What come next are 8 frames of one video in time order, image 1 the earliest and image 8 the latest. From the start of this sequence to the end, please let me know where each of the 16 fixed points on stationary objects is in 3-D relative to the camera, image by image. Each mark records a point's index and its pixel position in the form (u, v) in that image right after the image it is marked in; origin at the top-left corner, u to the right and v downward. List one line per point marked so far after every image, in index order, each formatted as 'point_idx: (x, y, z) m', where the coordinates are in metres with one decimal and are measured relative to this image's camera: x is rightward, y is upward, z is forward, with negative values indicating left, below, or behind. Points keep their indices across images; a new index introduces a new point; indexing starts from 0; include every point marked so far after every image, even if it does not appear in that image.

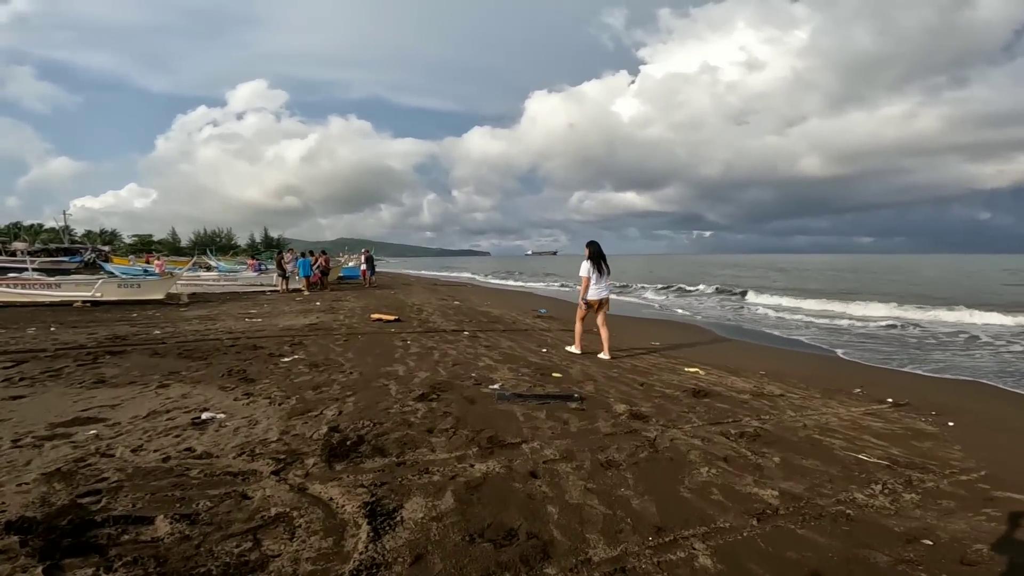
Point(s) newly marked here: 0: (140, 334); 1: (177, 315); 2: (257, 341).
0: (-7.4, -0.9, +11.2) m
1: (-8.5, -0.7, +14.5) m
2: (-4.4, -0.9, +9.6) m
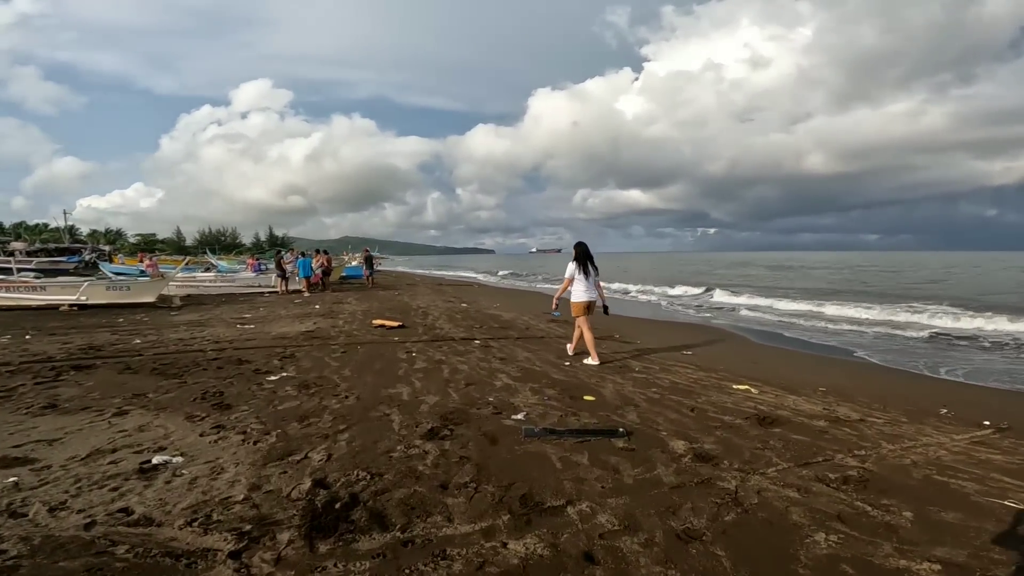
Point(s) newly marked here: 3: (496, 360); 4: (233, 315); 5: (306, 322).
0: (-7.1, -1.0, +10.2) m
1: (-8.2, -0.8, +13.5) m
2: (-4.1, -1.0, +8.6) m
3: (-0.2, -1.0, +8.1) m
4: (-6.7, -0.7, +13.6) m
5: (-4.3, -0.7, +11.9) m
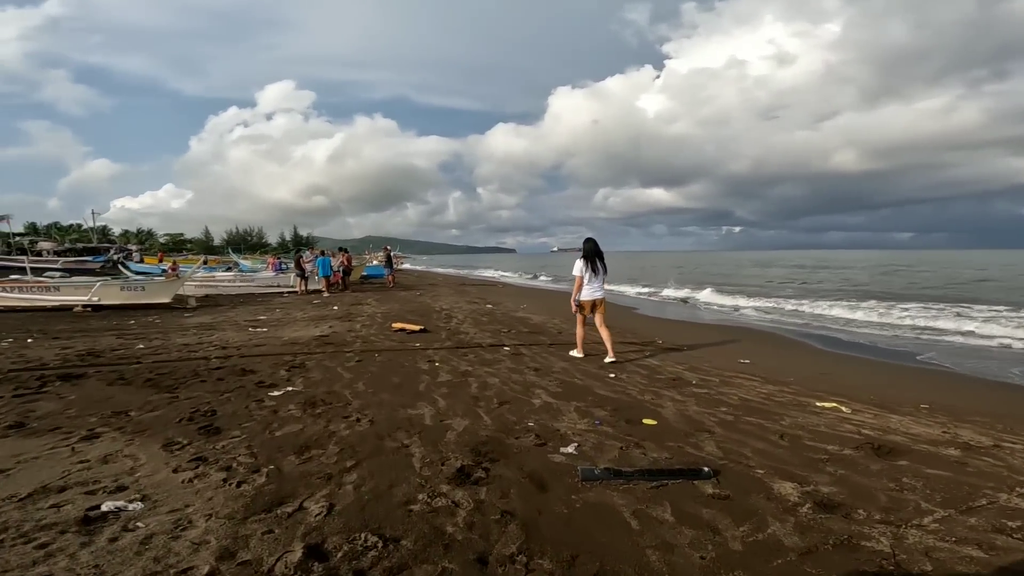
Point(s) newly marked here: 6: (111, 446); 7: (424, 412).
0: (-6.5, -1.0, +9.4) m
1: (-7.5, -0.8, +12.8) m
2: (-3.6, -1.0, +7.7) m
3: (+0.3, -1.1, +7.1) m
4: (-6.0, -0.7, +12.9) m
5: (-3.7, -0.7, +11.1) m
6: (-3.1, -1.2, +4.3) m
7: (-0.8, -1.1, +5.1) m
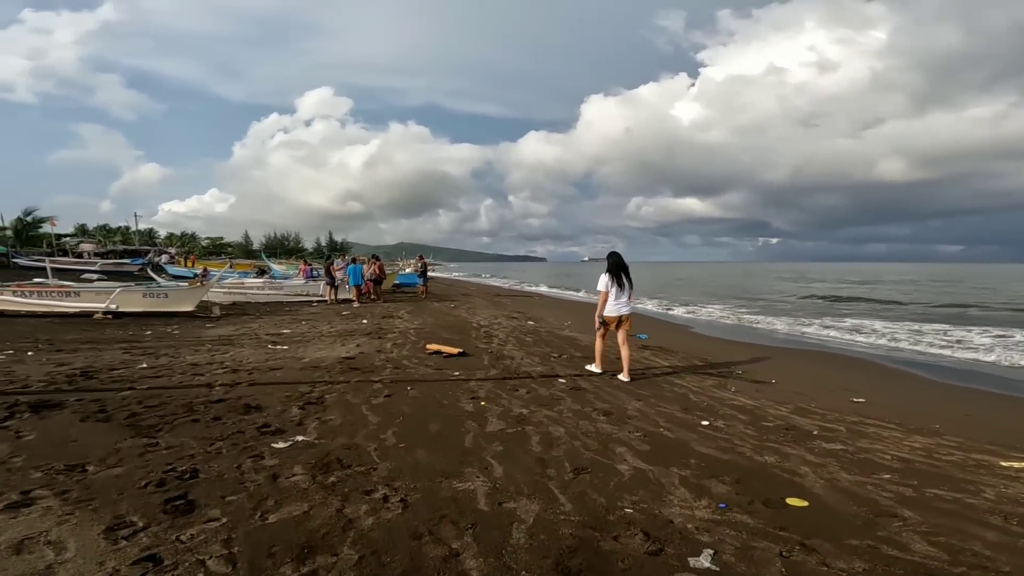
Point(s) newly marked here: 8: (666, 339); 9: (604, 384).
0: (-5.7, -1.1, +8.4) m
1: (-6.6, -1.0, +11.8) m
2: (-2.9, -1.2, +6.5) m
3: (+0.9, -1.3, +5.7) m
4: (-5.1, -0.9, +11.8) m
5: (-2.9, -1.0, +9.9) m
6: (-2.6, -1.4, +3.1) m
7: (-0.2, -1.3, +3.8) m
8: (+3.7, -1.2, +13.6) m
9: (+1.2, -1.2, +7.3) m
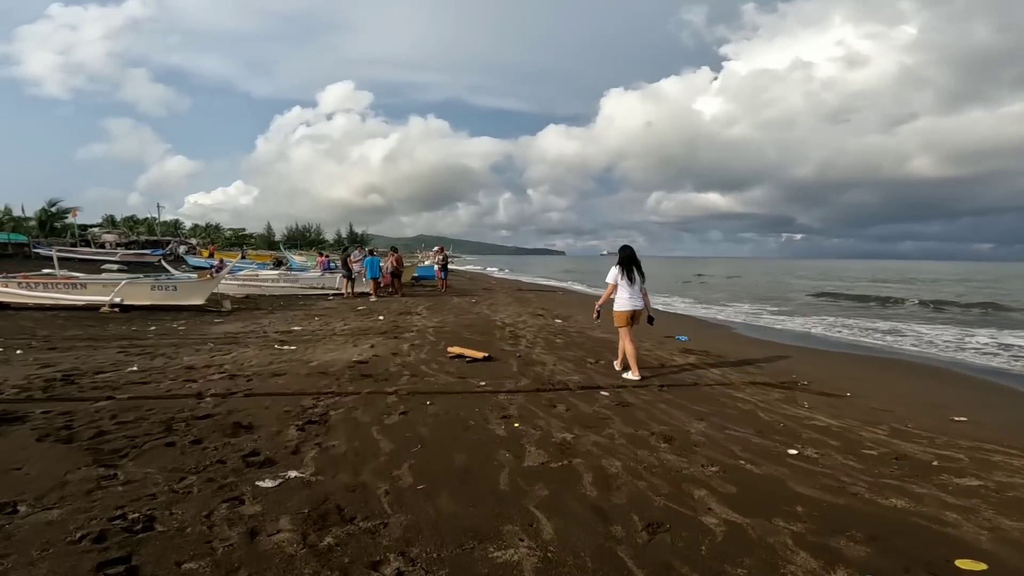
0: (-5.3, -1.0, +7.6) m
1: (-6.0, -0.8, +11.0) m
2: (-2.6, -1.1, +5.6) m
3: (+1.2, -1.3, +4.7) m
4: (-4.5, -0.8, +10.9) m
5: (-2.4, -0.9, +9.0) m
6: (-2.3, -1.3, +2.2) m
7: (0.0, -1.3, +2.8) m
8: (+4.3, -1.1, +12.5) m
9: (+1.6, -1.2, +6.2) m
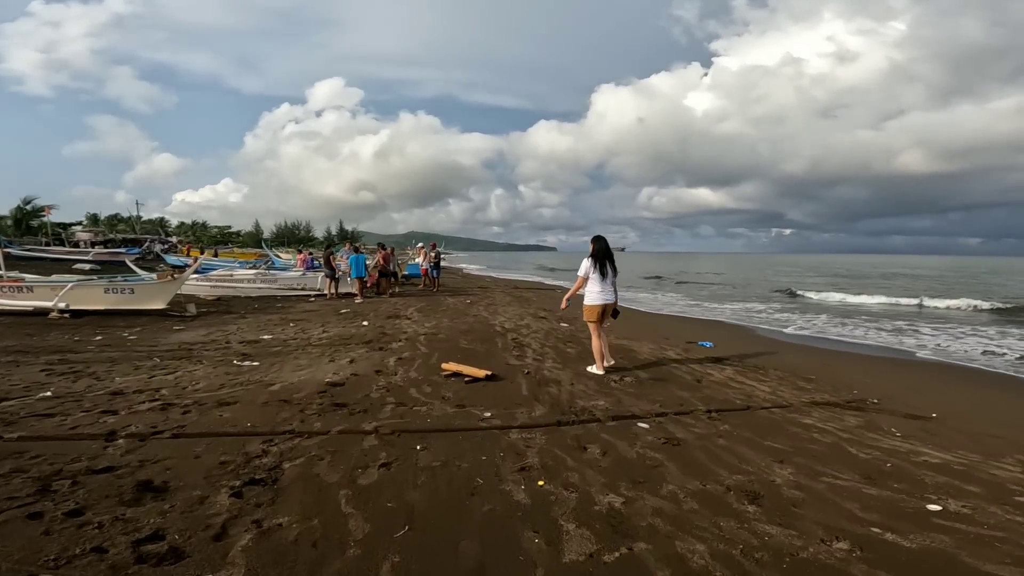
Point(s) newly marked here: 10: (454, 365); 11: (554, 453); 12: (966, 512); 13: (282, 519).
0: (-5.2, -1.1, +6.1) m
1: (-6.0, -0.9, +9.5) m
2: (-2.4, -1.2, +4.1) m
3: (+1.4, -1.3, +3.3) m
4: (-4.5, -0.8, +9.4) m
5: (-2.3, -0.9, +7.5) m
6: (-2.1, -1.4, +0.8) m
7: (+0.2, -1.4, +1.4) m
8: (+4.3, -1.1, +11.1) m
9: (+1.7, -1.3, +4.8) m
10: (-0.7, -0.9, +6.8) m
11: (+0.3, -1.2, +4.2) m
12: (+2.4, -1.4, +3.0) m
13: (-1.2, -1.2, +3.0) m
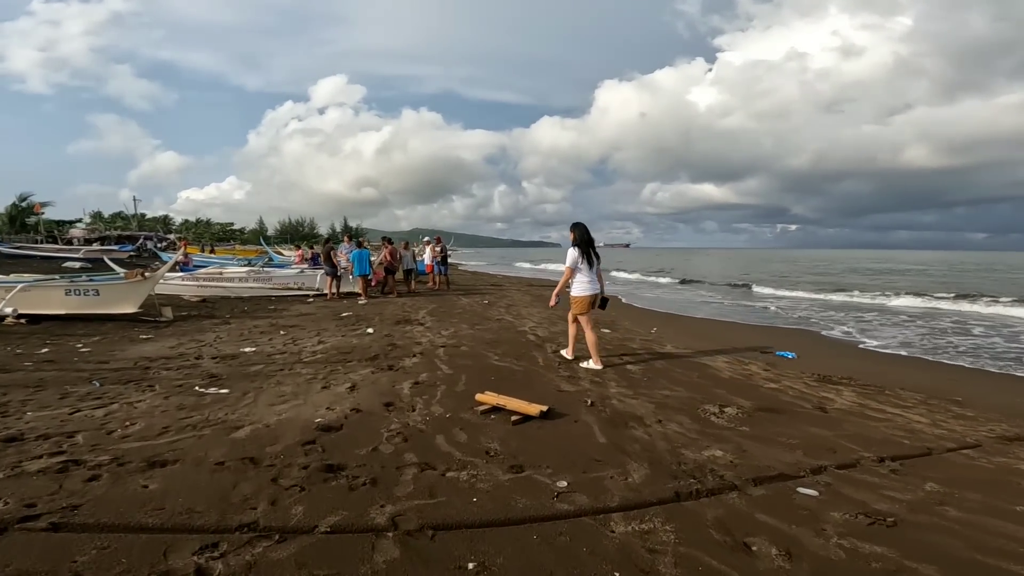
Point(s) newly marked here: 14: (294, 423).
0: (-4.7, -1.1, +4.3) m
1: (-5.4, -0.9, +7.7) m
2: (-1.9, -1.2, +2.3) m
3: (+1.9, -1.4, +1.5) m
4: (-3.9, -0.8, +7.7) m
5: (-1.8, -0.9, +5.7) m
6: (-1.6, -1.5, -1.0) m
7: (+0.7, -1.4, -0.4) m
8: (+4.9, -1.1, +9.3) m
9: (+2.2, -1.3, +3.0) m
10: (-0.2, -1.0, +5.0) m
11: (+0.9, -1.3, +2.4) m
12: (+2.9, -1.4, +1.2) m
13: (-0.7, -1.3, +1.2) m
14: (-1.7, -1.0, +4.4) m
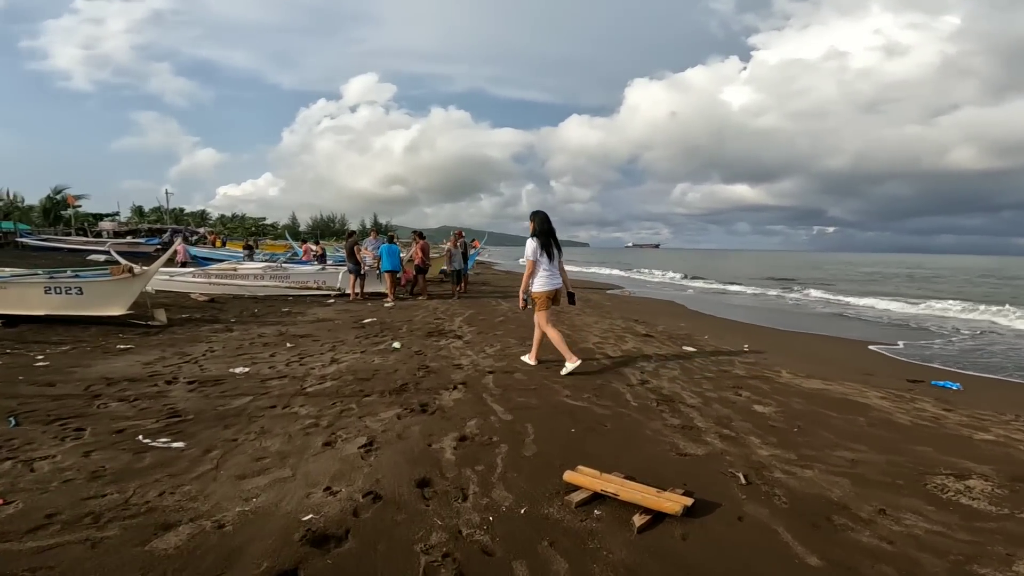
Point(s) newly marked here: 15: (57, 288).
0: (-4.1, -1.1, +2.6) m
1: (-4.7, -0.9, +6.1) m
2: (-1.4, -1.3, +0.5) m
3: (+2.3, -1.5, -0.5) m
4: (-3.2, -0.8, +6.0) m
5: (-1.1, -1.0, +3.9) m
6: (-1.3, -1.5, -2.8) m
7: (+1.1, -1.5, -2.3) m
8: (+5.7, -1.2, +7.2) m
9: (+2.7, -1.4, +1.1) m
10: (+0.4, -1.0, +3.2) m
11: (+1.3, -1.4, +0.5) m
12: (+3.3, -1.6, -0.8) m
13: (-0.3, -1.4, -0.6) m
14: (-1.1, -1.1, +2.6) m
15: (-7.2, +0.1, +9.2) m
